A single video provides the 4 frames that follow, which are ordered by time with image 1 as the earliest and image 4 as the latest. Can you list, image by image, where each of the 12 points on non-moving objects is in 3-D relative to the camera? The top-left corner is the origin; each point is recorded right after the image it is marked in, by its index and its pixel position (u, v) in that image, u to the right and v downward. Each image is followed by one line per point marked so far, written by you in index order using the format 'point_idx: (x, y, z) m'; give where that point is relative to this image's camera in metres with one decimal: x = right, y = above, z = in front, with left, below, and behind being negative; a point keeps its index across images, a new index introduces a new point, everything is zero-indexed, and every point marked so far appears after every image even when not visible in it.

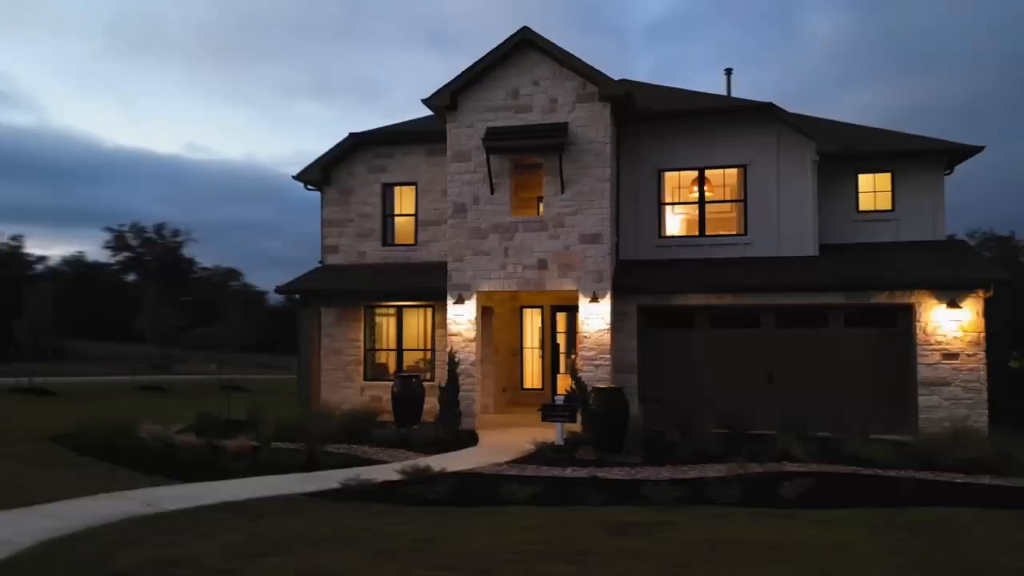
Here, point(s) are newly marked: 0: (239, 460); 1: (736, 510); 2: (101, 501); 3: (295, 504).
0: (-3.6, -2.3, +10.6) m
1: (+2.4, -2.4, +8.5) m
2: (-4.1, -2.1, +8.0) m
3: (-2.2, -2.2, +8.2) m
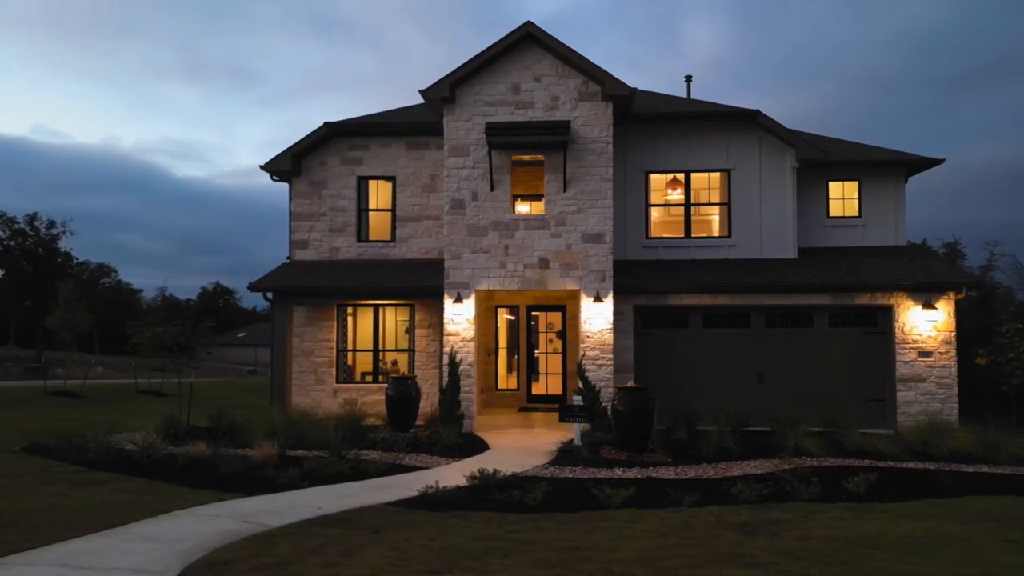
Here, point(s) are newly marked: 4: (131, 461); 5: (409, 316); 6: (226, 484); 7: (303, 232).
0: (-2.8, -2.2, +9.8) m
1: (+3.4, -2.4, +8.7) m
2: (-2.9, -2.1, +7.2) m
3: (-1.1, -2.2, +7.7) m
4: (-4.8, -2.2, +10.1) m
5: (-2.3, -0.6, +17.4) m
6: (-3.2, -2.2, +9.0) m
7: (-4.6, +1.2, +17.6) m
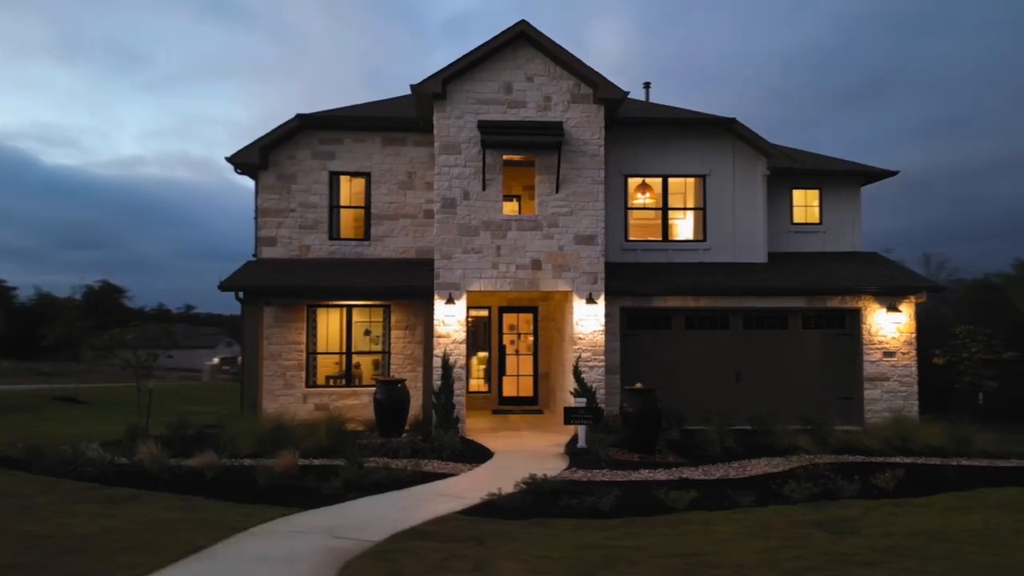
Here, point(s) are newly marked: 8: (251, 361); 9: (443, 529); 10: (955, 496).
0: (-2.3, -2.2, +9.3) m
1: (+4.1, -2.4, +9.0) m
2: (-1.9, -2.1, +6.6) m
3: (-0.2, -2.2, +7.4) m
4: (-4.3, -2.2, +9.3) m
5: (-2.7, -0.6, +16.9) m
6: (-2.5, -2.2, +8.4) m
7: (-5.1, +1.3, +16.7) m
8: (-5.3, -1.4, +16.1) m
9: (-0.6, -2.2, +7.3) m
10: (+5.4, -2.5, +9.7) m
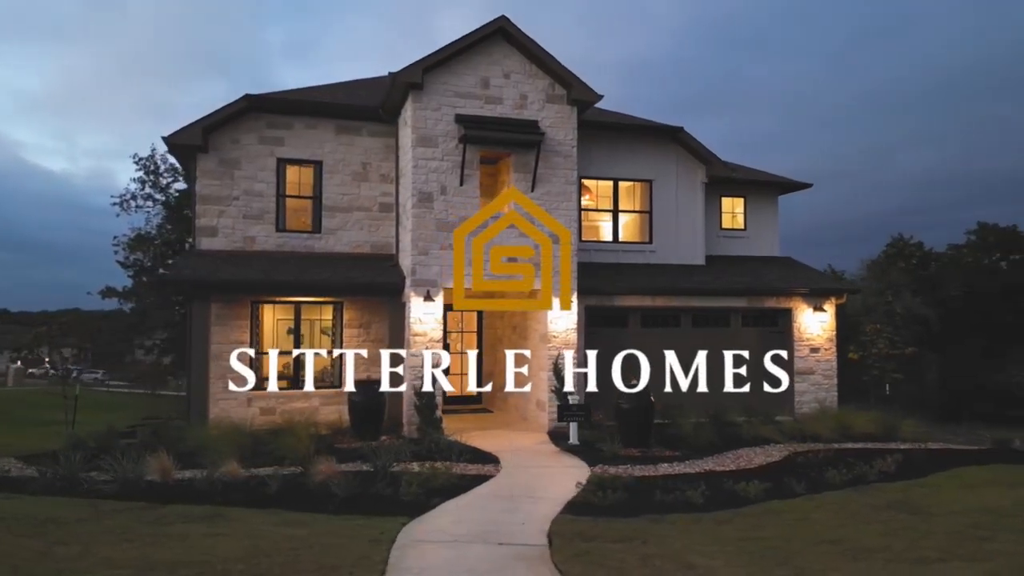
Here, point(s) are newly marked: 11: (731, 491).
0: (-1.4, -2.2, +8.7) m
1: (+4.8, -2.4, +9.9) m
2: (-0.5, -2.0, +6.2) m
3: (+1.0, -2.2, +7.4) m
4: (-3.4, -2.1, +8.3) m
5: (-3.6, -0.5, +16.0) m
6: (-1.5, -2.1, +7.8) m
7: (-5.8, +1.4, +15.4) m
8: (-5.9, -1.3, +14.7) m
9: (+0.6, -2.2, +7.1) m
10: (+5.9, -2.6, +10.9) m
11: (+2.5, -2.3, +9.0) m
